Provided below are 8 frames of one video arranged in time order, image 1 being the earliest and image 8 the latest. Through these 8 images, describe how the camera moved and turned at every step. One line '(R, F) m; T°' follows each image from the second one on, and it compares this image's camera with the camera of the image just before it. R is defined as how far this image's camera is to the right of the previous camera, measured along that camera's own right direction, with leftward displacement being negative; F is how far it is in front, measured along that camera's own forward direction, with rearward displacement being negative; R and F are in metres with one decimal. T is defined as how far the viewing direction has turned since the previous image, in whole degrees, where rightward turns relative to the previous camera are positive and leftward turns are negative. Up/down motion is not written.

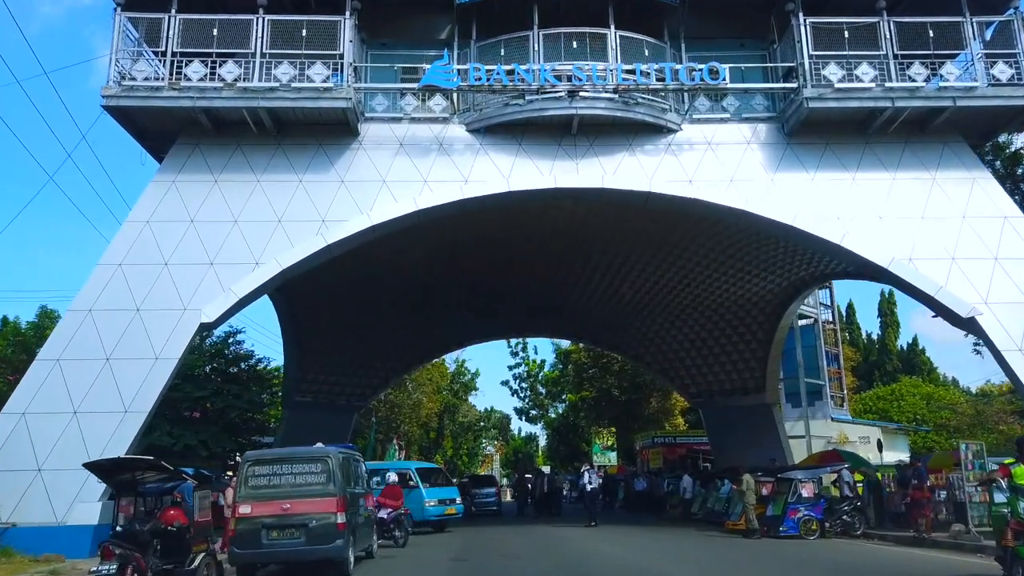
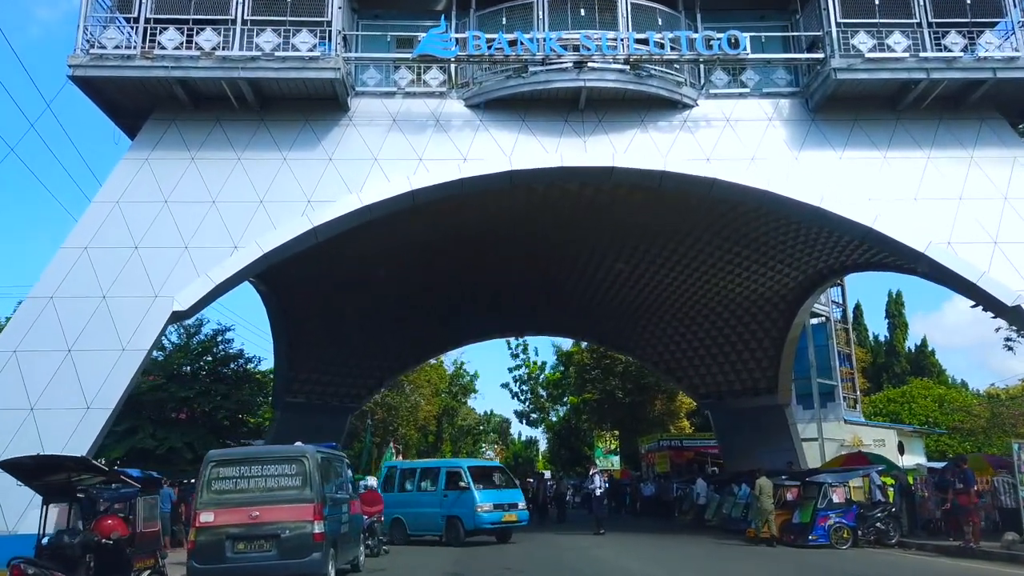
(-0.1, +1.6) m; 0°
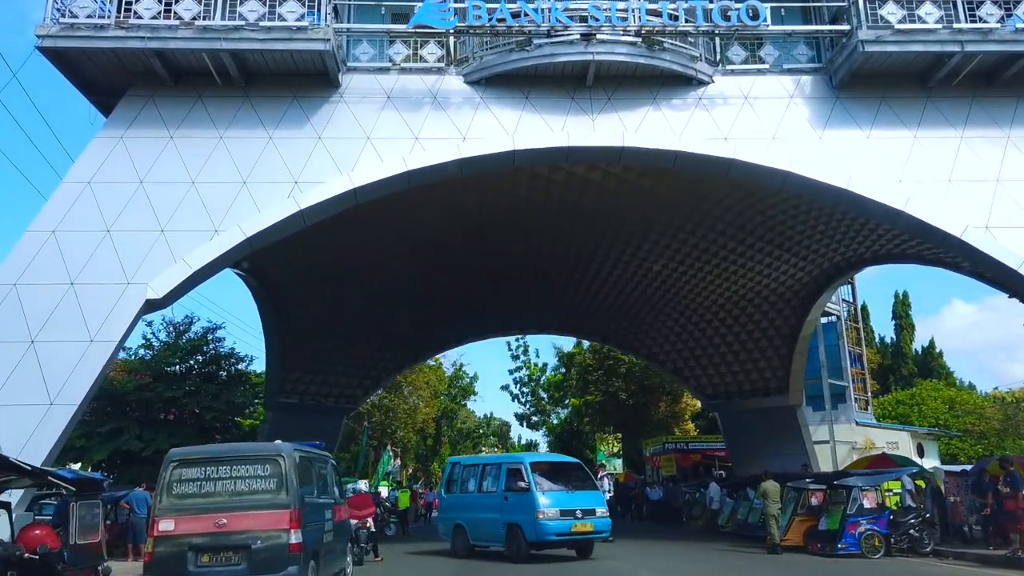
(-0.1, +1.3) m; 0°
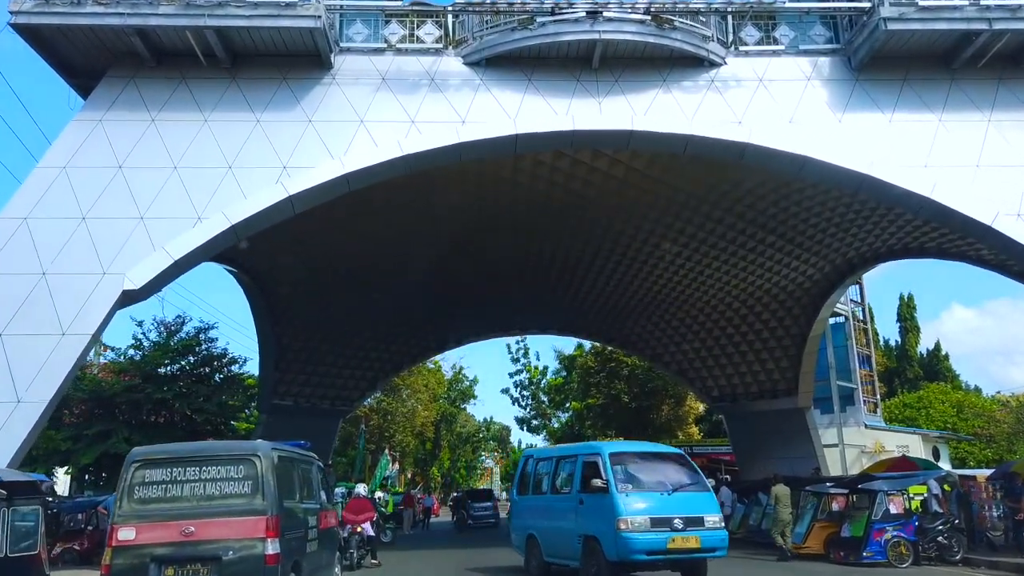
(0.0, +1.0) m; 0°
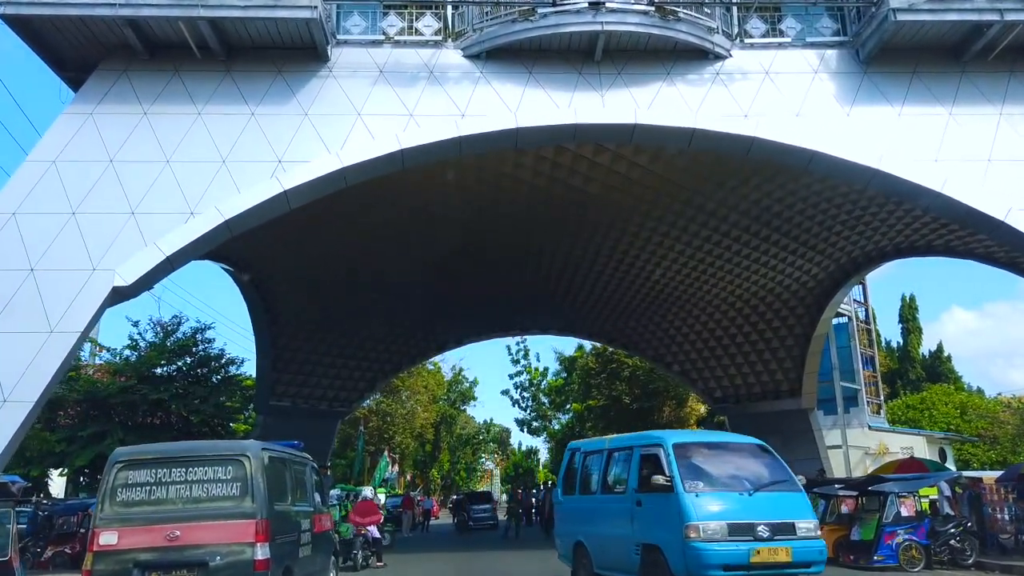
(0.0, +0.4) m; 0°
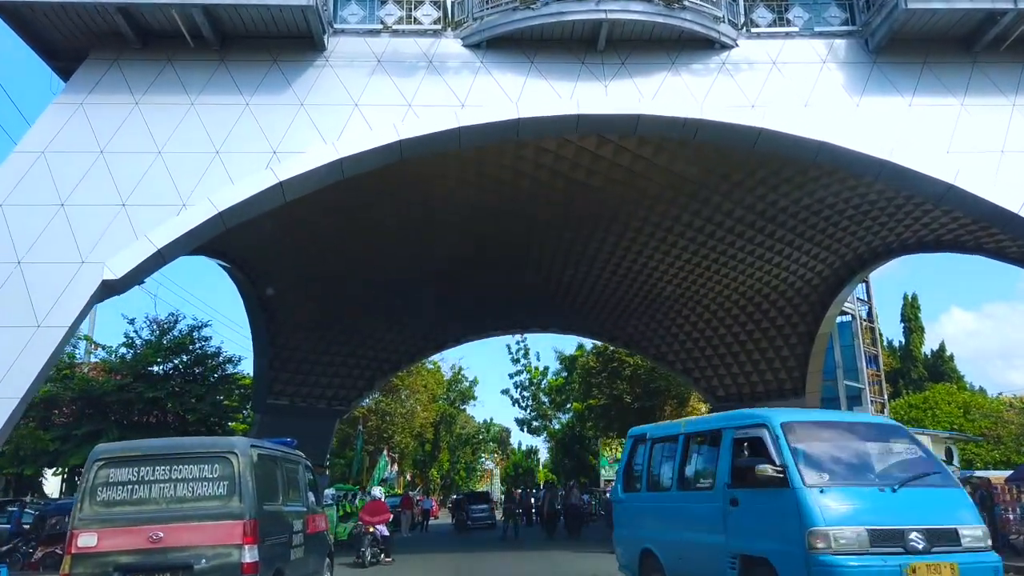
(0.0, +0.4) m; 0°
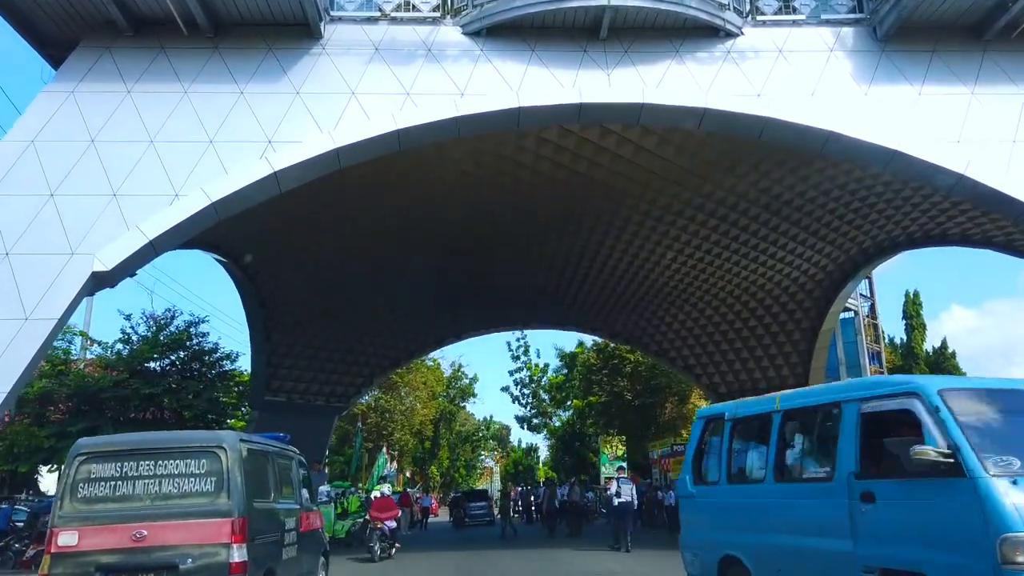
(0.0, +0.3) m; 0°
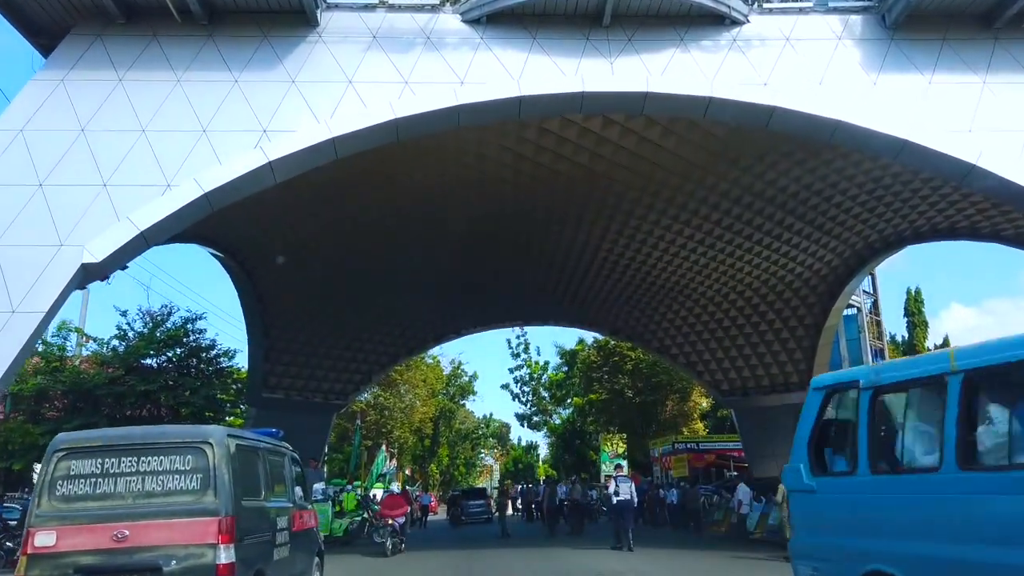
(0.0, +0.3) m; 0°
